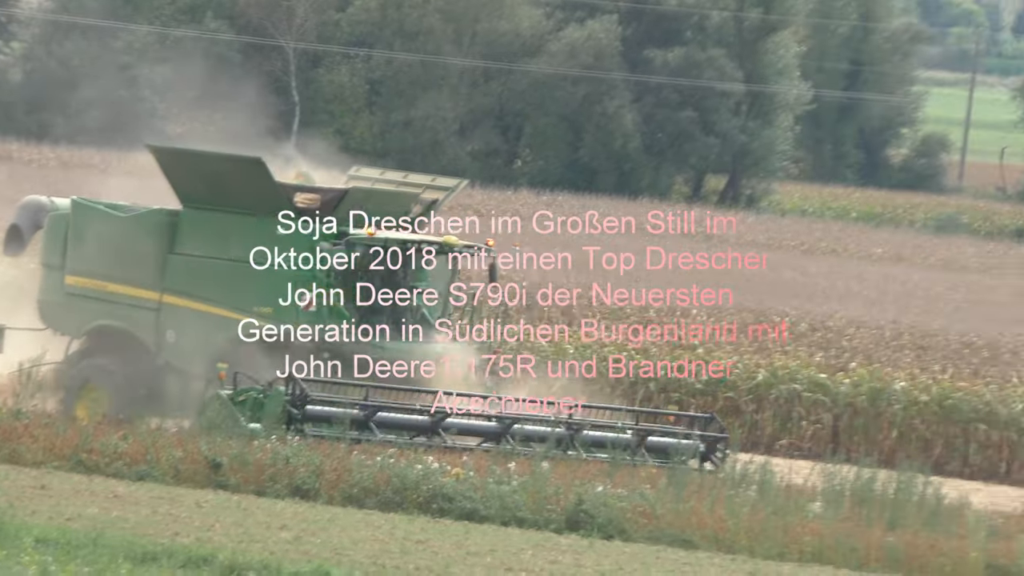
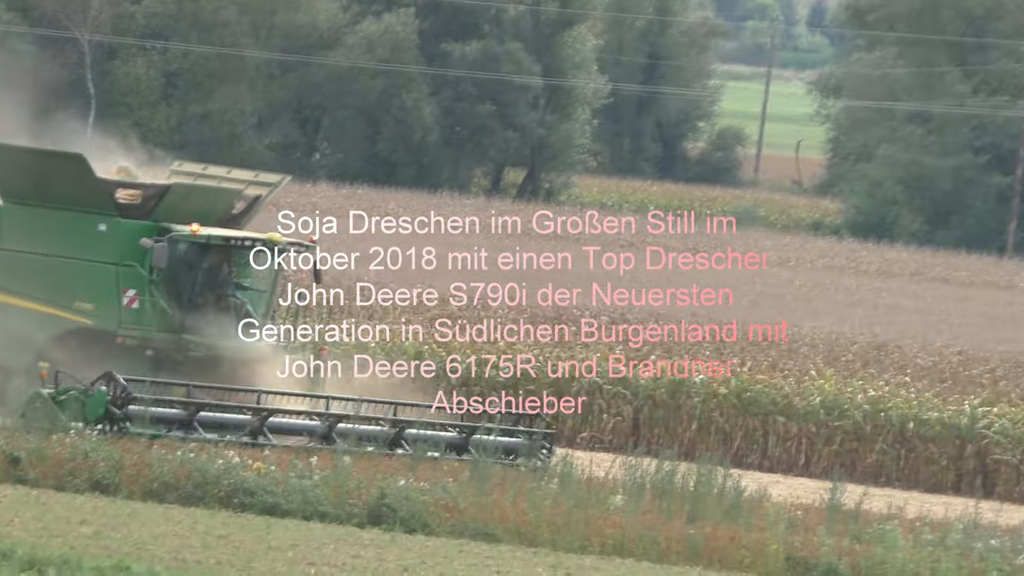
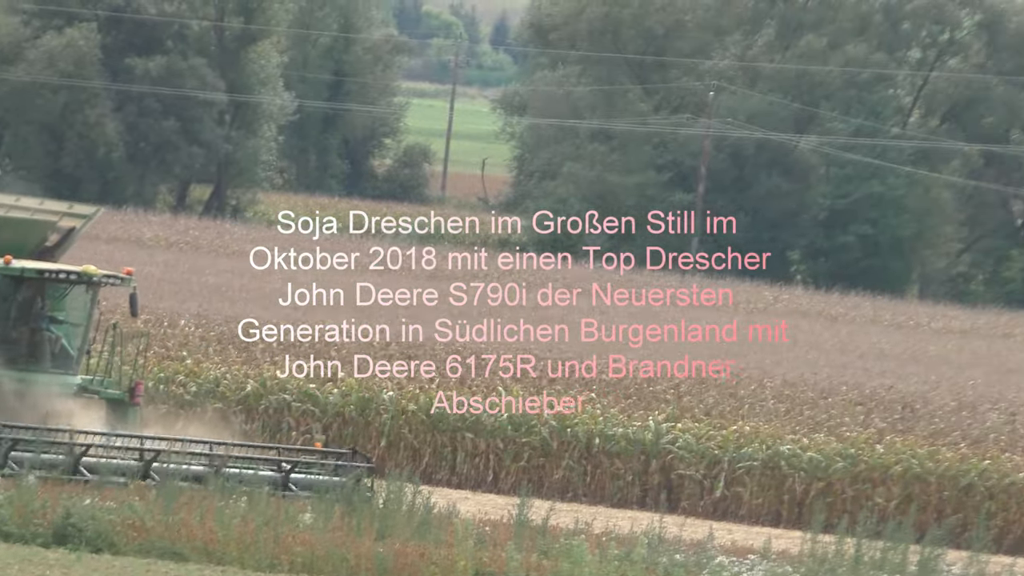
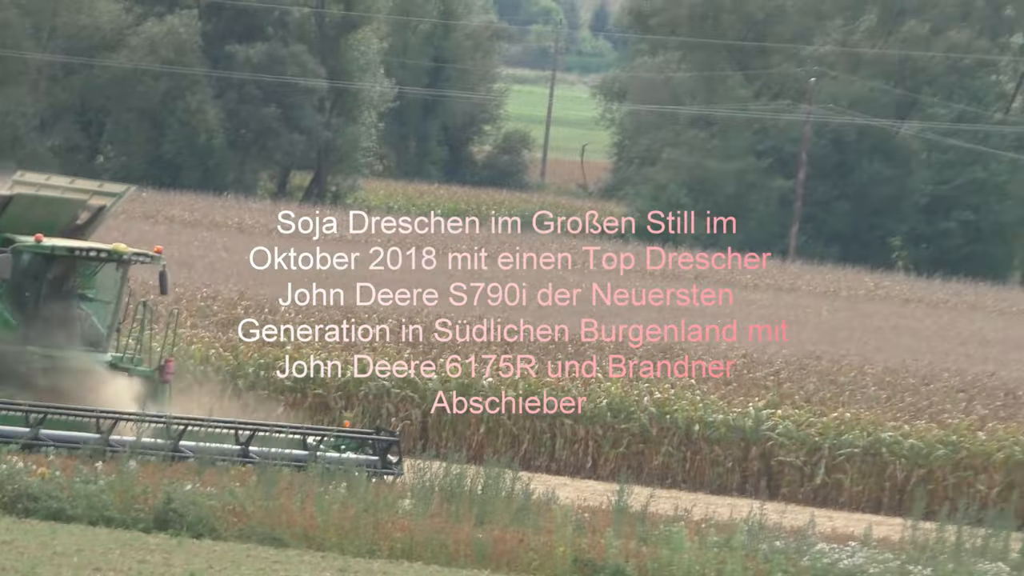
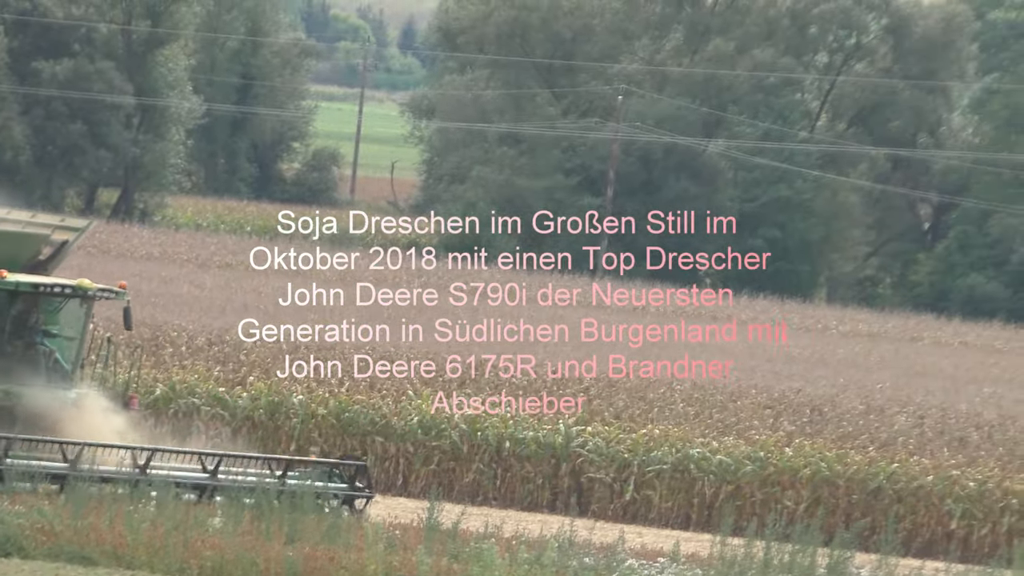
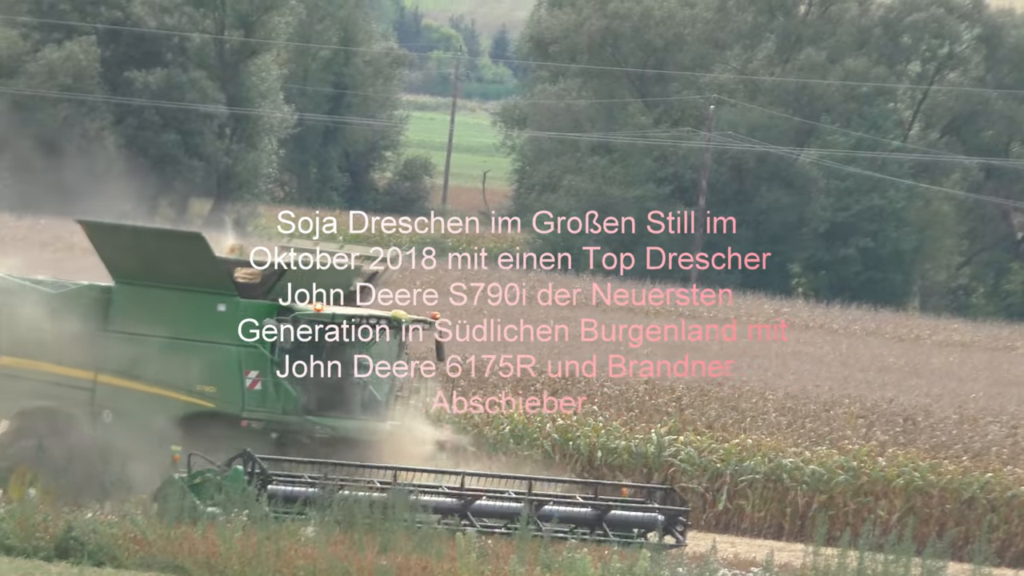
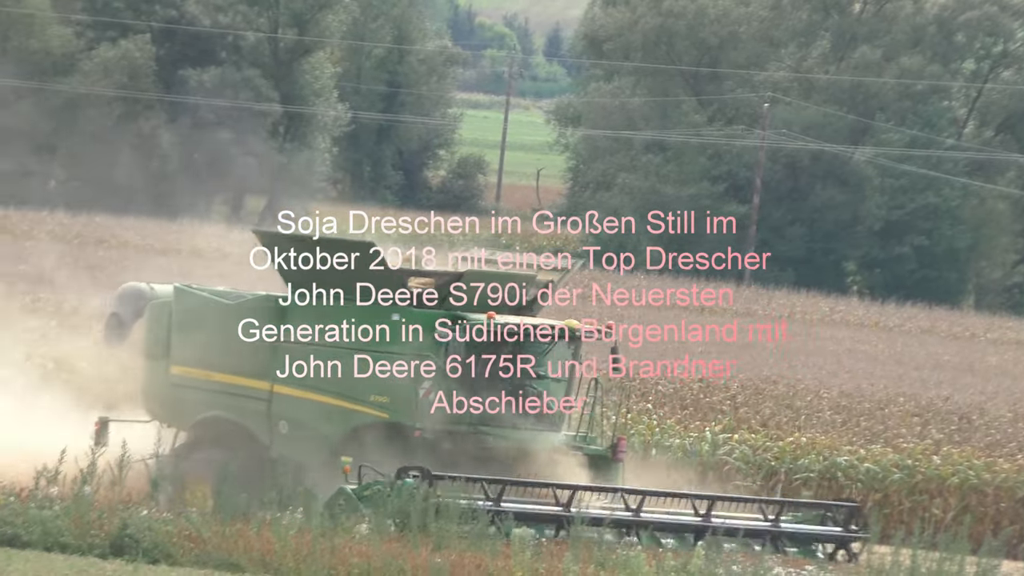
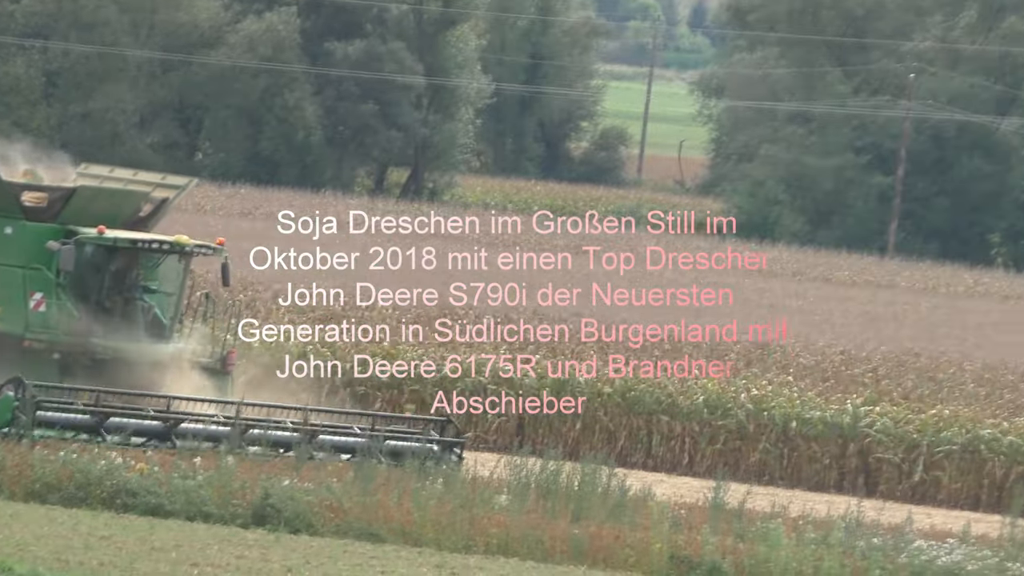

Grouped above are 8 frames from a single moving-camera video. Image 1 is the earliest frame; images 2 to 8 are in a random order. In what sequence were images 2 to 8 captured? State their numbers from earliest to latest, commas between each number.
2, 8, 4, 3, 5, 6, 7
